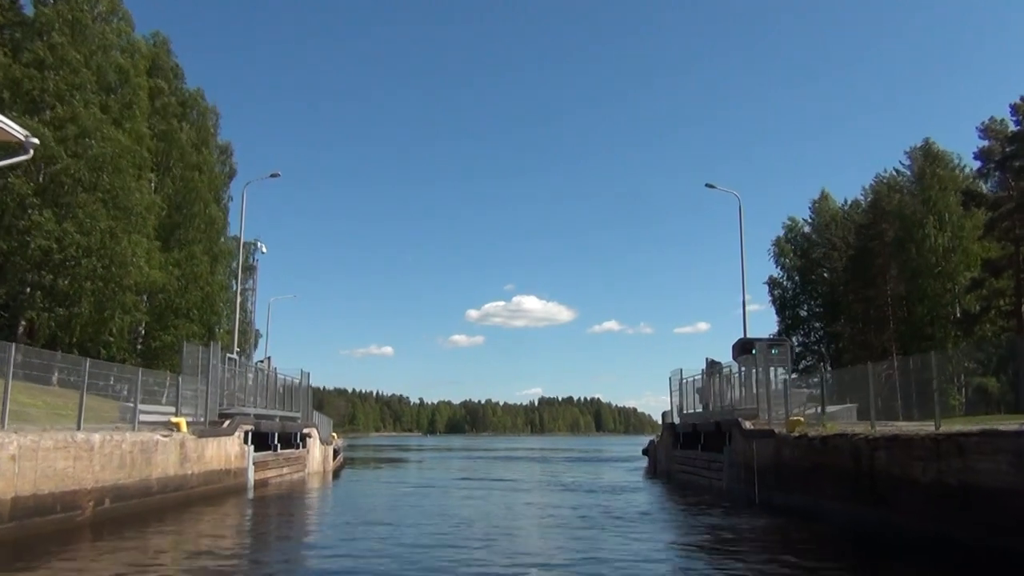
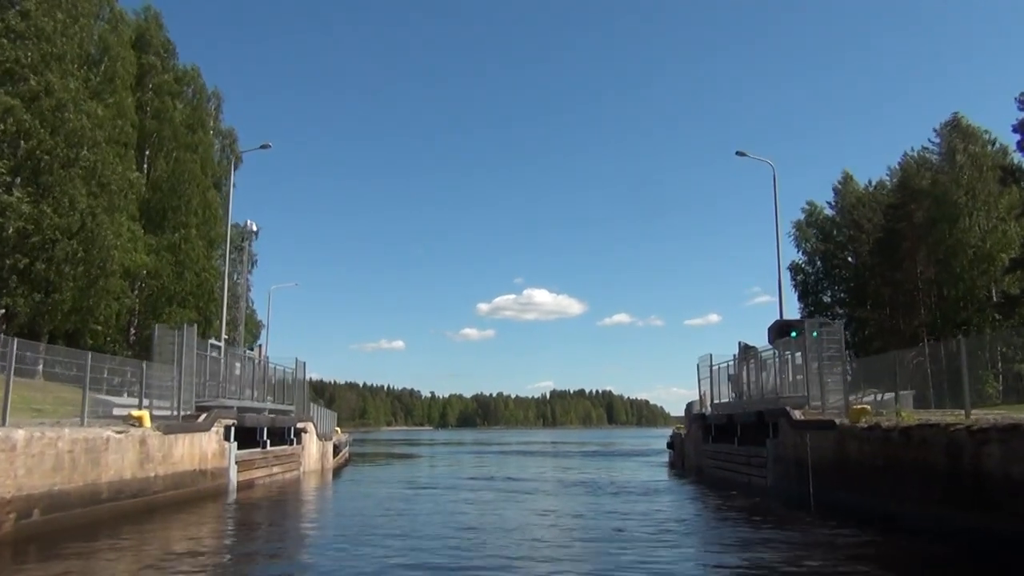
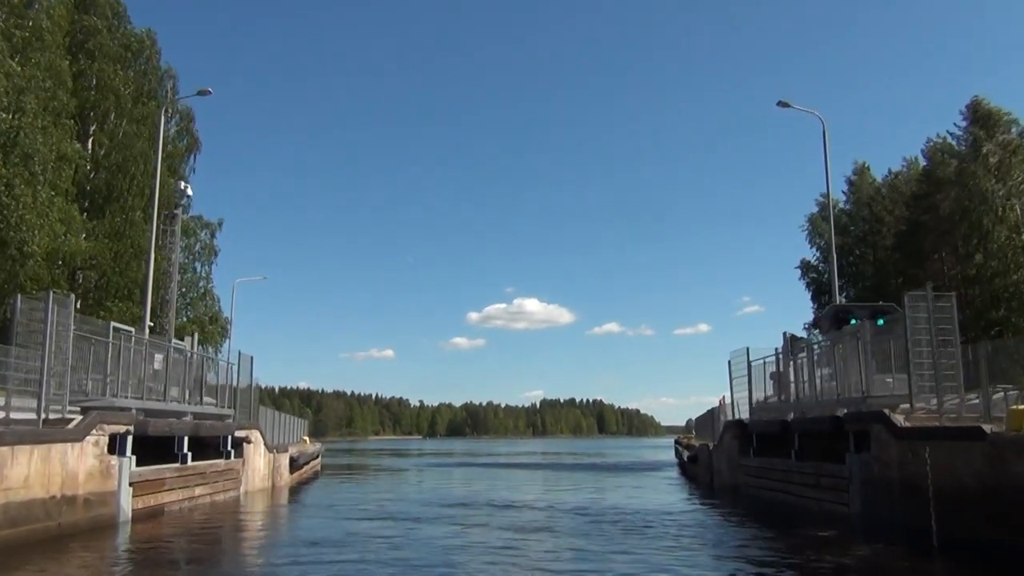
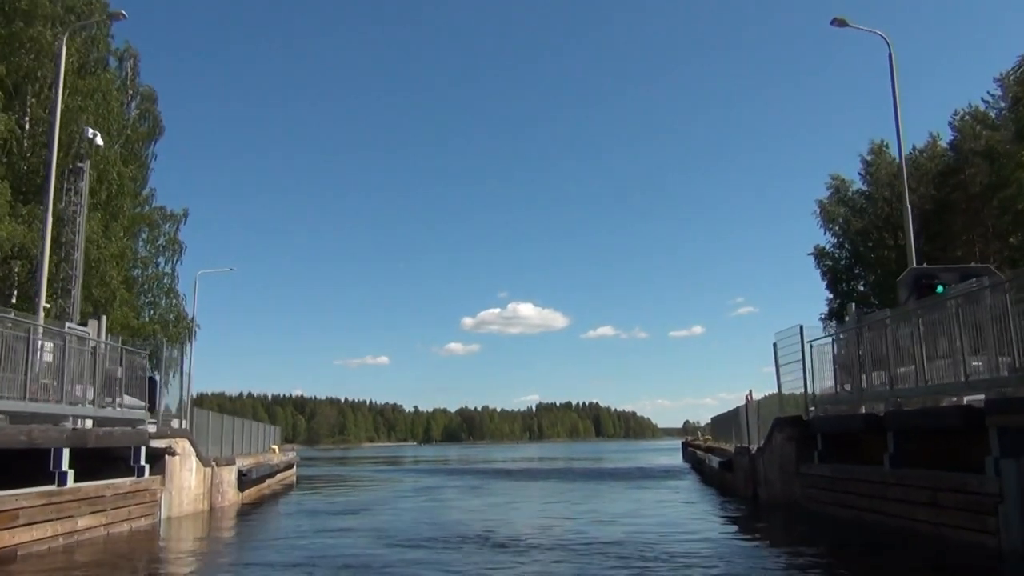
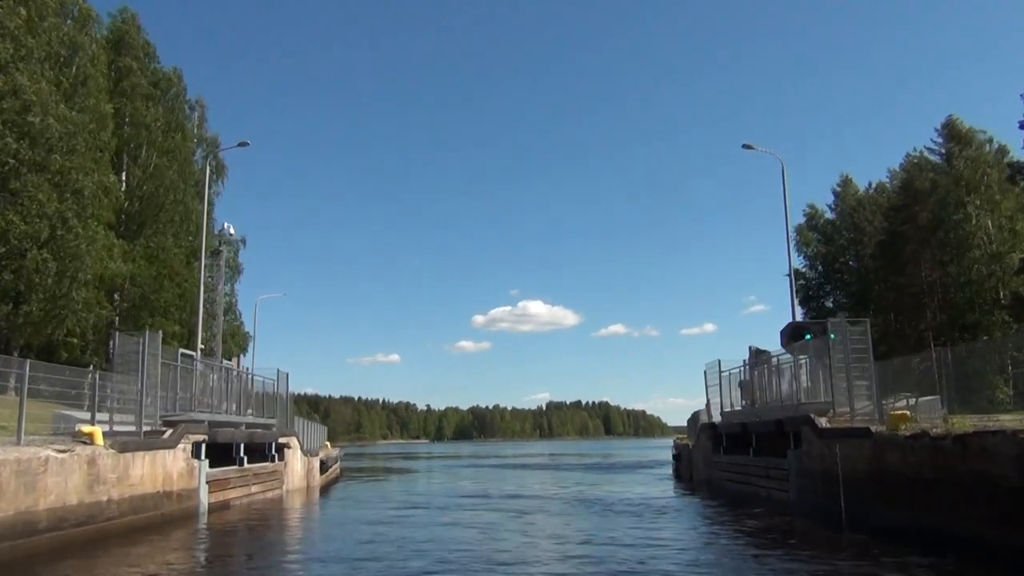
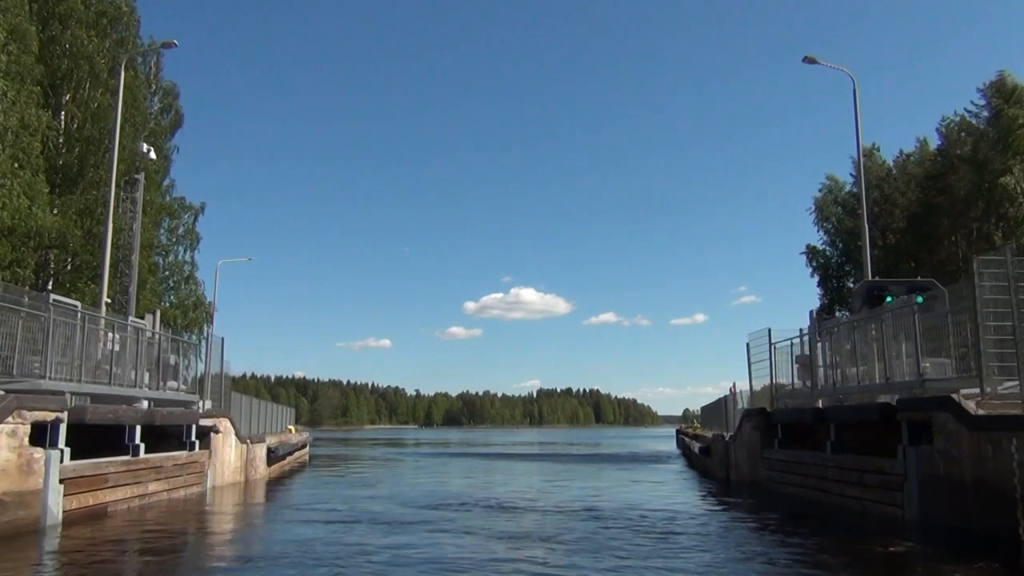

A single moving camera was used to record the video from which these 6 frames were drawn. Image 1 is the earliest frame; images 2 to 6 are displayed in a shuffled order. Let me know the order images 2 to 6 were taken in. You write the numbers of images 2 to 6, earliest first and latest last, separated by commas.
2, 5, 3, 6, 4
